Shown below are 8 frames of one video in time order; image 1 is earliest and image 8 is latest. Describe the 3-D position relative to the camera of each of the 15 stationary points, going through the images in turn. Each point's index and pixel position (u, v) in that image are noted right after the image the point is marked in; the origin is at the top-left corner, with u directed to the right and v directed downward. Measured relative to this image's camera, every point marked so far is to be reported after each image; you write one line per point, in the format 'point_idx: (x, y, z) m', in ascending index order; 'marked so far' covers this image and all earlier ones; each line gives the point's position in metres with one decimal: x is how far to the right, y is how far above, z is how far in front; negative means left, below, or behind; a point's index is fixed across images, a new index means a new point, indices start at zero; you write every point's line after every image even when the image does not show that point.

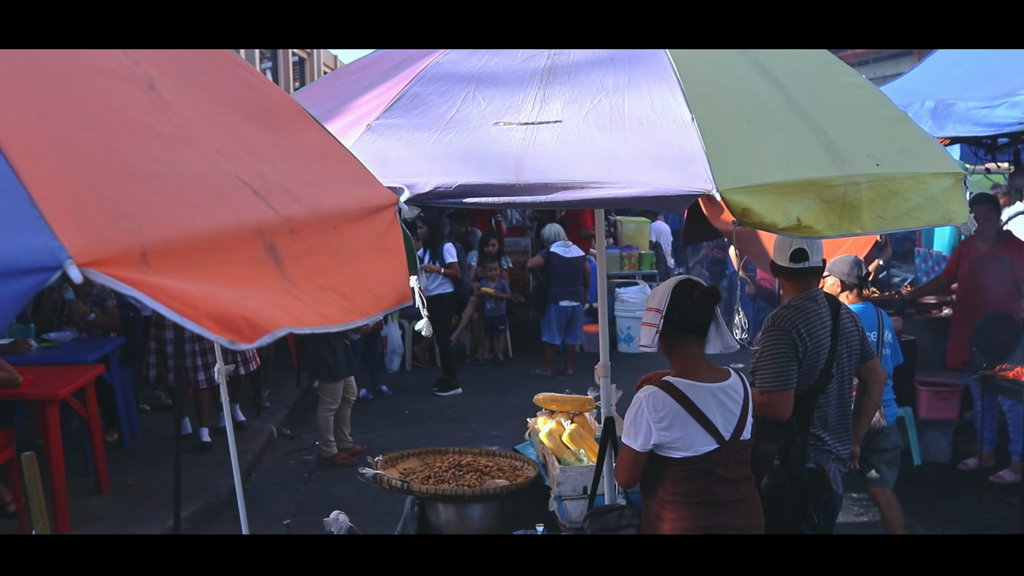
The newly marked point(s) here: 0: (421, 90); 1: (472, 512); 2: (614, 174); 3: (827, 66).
0: (-0.3, +0.6, +2.5) m
1: (-0.2, -0.9, +3.2) m
2: (+0.3, +0.3, +2.1) m
3: (+1.0, +0.7, +2.7) m
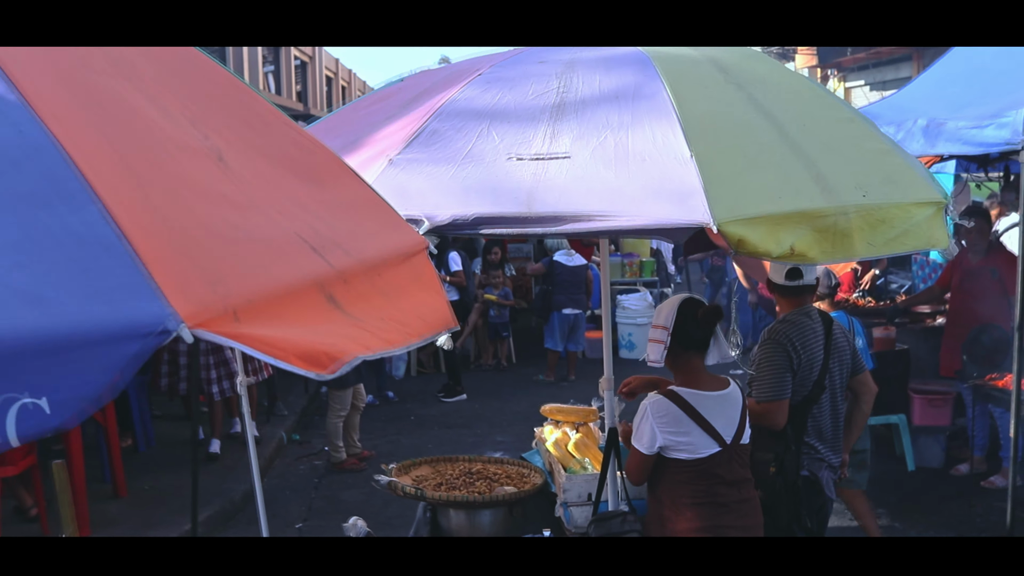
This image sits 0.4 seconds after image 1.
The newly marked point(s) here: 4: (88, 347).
0: (-0.2, +0.5, +2.7) m
1: (-0.1, -1.0, +3.4) m
2: (+0.3, +0.2, +2.2) m
3: (+1.0, +0.6, +2.8) m
4: (-0.5, -0.1, +1.0) m
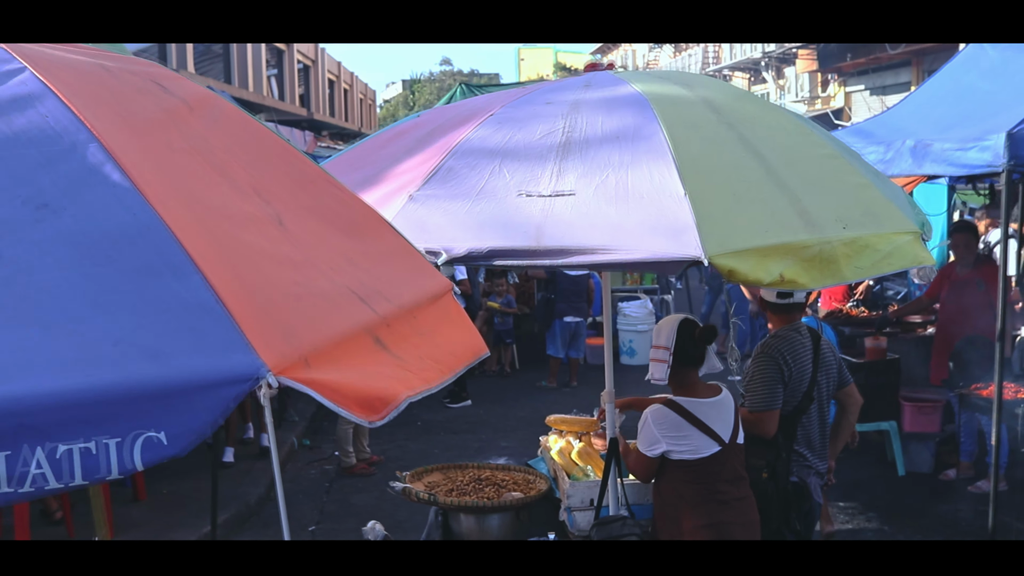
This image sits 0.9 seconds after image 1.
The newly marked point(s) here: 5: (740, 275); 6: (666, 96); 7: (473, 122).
0: (-0.2, +0.4, +2.9) m
1: (-0.1, -1.0, +3.6) m
2: (+0.3, +0.1, +2.5) m
3: (+1.1, +0.6, +3.1) m
4: (-0.5, -0.1, +1.2) m
5: (+0.7, +0.1, +2.4) m
6: (+0.6, +0.7, +3.1) m
7: (-0.1, +0.6, +3.1) m
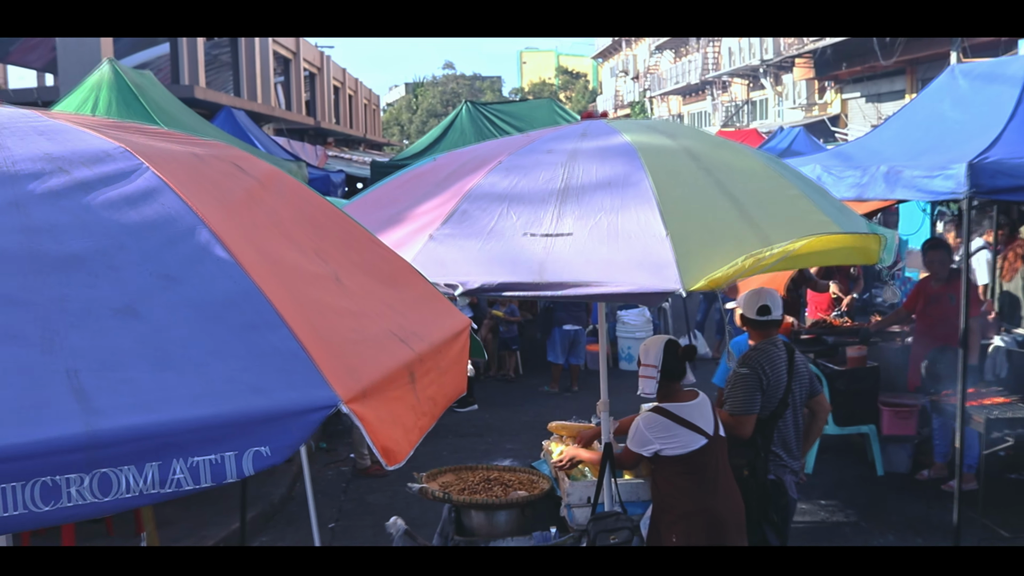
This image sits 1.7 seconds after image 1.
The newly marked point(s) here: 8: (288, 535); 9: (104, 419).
0: (-0.2, +0.3, +3.4) m
1: (-0.1, -1.1, +4.1) m
2: (+0.3, 0.0, +2.9) m
3: (+1.1, +0.5, +3.5) m
4: (-0.4, -0.3, +1.7) m
5: (+0.7, 0.0, +2.8) m
6: (+0.6, +0.6, +3.5) m
7: (-0.1, +0.5, +3.6) m
8: (-1.6, -1.8, +5.9) m
9: (-0.7, -0.2, +1.5) m
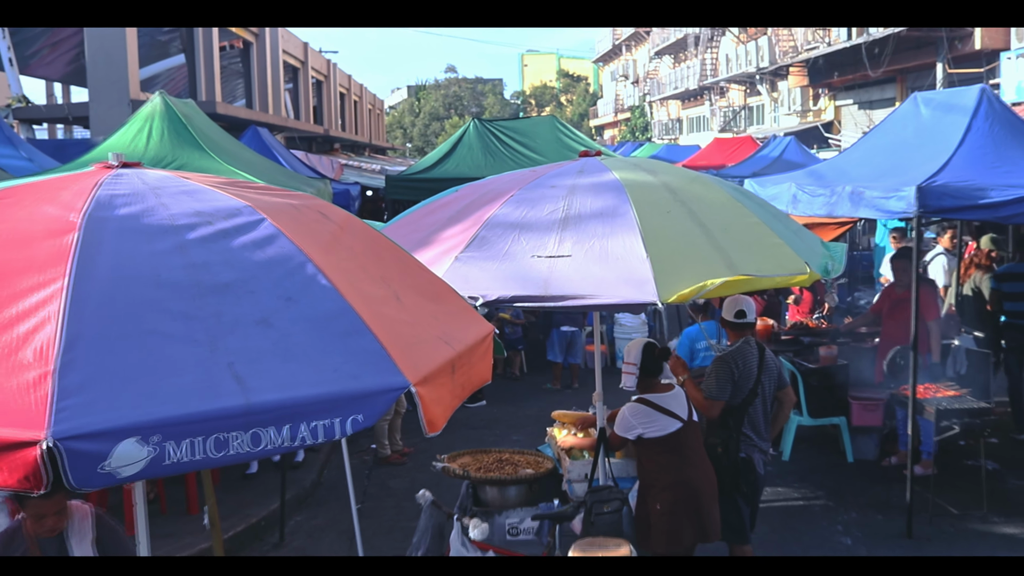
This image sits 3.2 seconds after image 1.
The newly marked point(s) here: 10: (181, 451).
0: (-0.1, +0.3, +4.1) m
1: (0.0, -1.2, +4.9) m
2: (+0.4, 0.0, +3.7) m
3: (+1.2, +0.4, +4.3) m
4: (-0.4, -0.3, +2.4) m
5: (+0.8, -0.1, +3.6) m
6: (+0.6, +0.6, +4.3) m
7: (-0.1, +0.5, +4.3) m
8: (-1.6, -1.9, +6.7) m
9: (-0.7, -0.3, +2.3) m
10: (-0.9, -0.4, +2.2) m
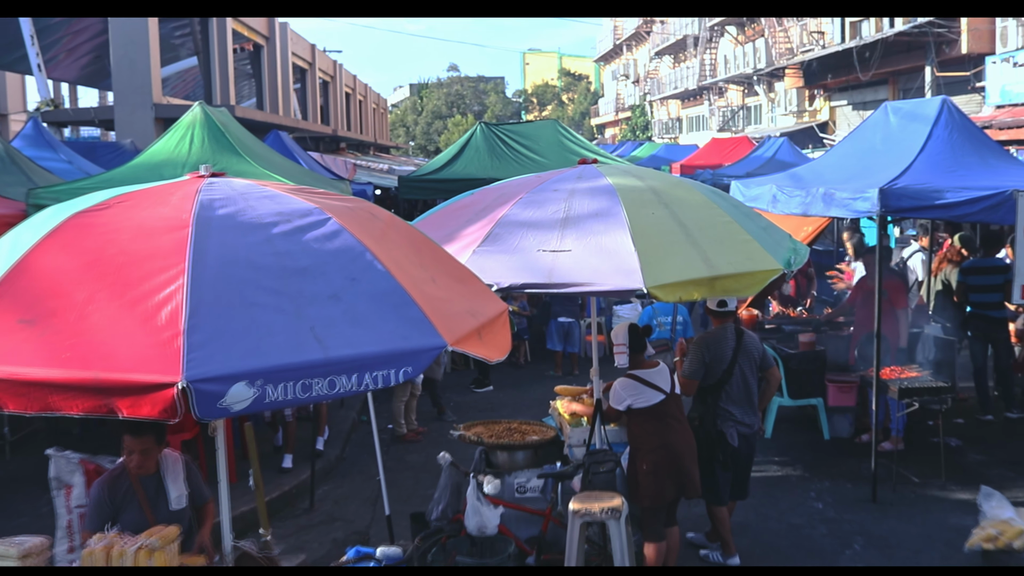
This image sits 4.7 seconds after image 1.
0: (-0.1, +0.3, +4.9) m
1: (0.0, -1.1, +5.6) m
2: (+0.5, +0.1, +4.4) m
3: (+1.2, +0.5, +5.0) m
4: (-0.3, -0.2, +3.1) m
5: (+0.8, 0.0, +4.3) m
6: (+0.7, +0.6, +5.0) m
7: (0.0, +0.5, +5.1) m
8: (-1.5, -1.8, +7.4) m
9: (-0.7, -0.2, +3.0) m
10: (-0.8, -0.4, +2.9) m
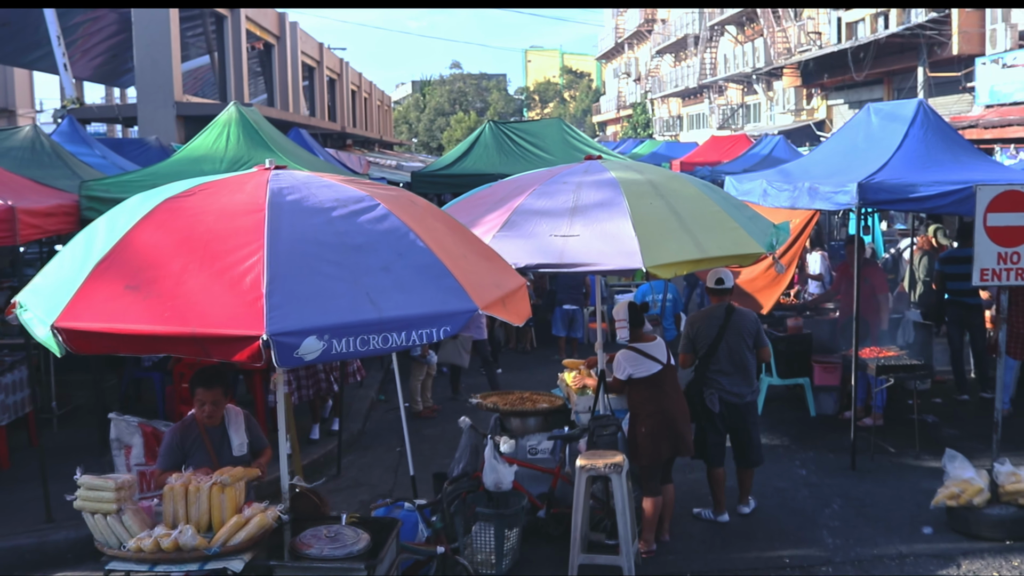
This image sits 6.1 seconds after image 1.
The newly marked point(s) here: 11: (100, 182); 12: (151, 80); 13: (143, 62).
0: (0.0, +0.5, +5.5) m
1: (+0.1, -1.0, +6.2) m
2: (+0.5, +0.2, +5.1) m
3: (+1.3, +0.6, +5.7) m
4: (-0.2, -0.1, +3.8) m
5: (+0.9, +0.1, +5.0) m
6: (+0.8, +0.7, +5.7) m
7: (+0.1, +0.6, +5.7) m
8: (-1.4, -1.7, +8.1) m
9: (-0.6, -0.1, +3.7) m
10: (-0.7, -0.2, +3.5) m
11: (-3.8, +1.0, +7.6) m
12: (-6.7, +3.9, +15.4) m
13: (-6.9, +4.2, +15.5) m
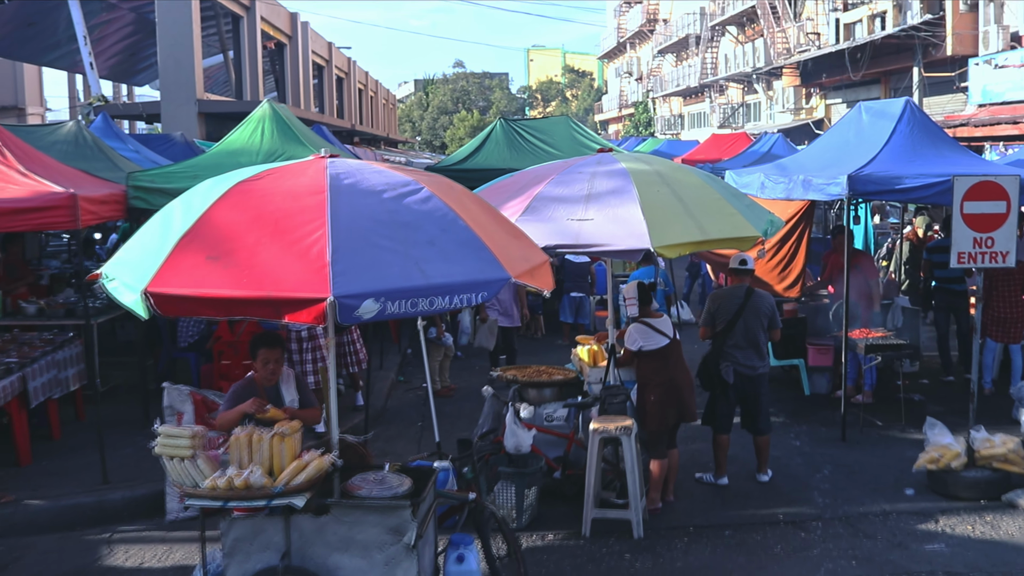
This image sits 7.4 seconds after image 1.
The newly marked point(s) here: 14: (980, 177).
0: (+0.2, +0.6, +6.1) m
1: (+0.3, -0.8, +6.8) m
2: (+0.7, +0.3, +5.7) m
3: (+1.5, +0.8, +6.3) m
4: (-0.1, 0.0, +4.4) m
5: (+1.1, +0.3, +5.6) m
6: (+0.9, +0.9, +6.2) m
7: (+0.2, +0.8, +6.3) m
8: (-1.3, -1.5, +8.7) m
9: (-0.4, 0.0, +4.3) m
10: (-0.6, -0.1, +4.1) m
11: (-3.6, +1.1, +8.2) m
12: (-6.6, +4.0, +16.0) m
13: (-6.7, +4.4, +16.1) m
14: (+3.8, +0.9, +6.7) m
